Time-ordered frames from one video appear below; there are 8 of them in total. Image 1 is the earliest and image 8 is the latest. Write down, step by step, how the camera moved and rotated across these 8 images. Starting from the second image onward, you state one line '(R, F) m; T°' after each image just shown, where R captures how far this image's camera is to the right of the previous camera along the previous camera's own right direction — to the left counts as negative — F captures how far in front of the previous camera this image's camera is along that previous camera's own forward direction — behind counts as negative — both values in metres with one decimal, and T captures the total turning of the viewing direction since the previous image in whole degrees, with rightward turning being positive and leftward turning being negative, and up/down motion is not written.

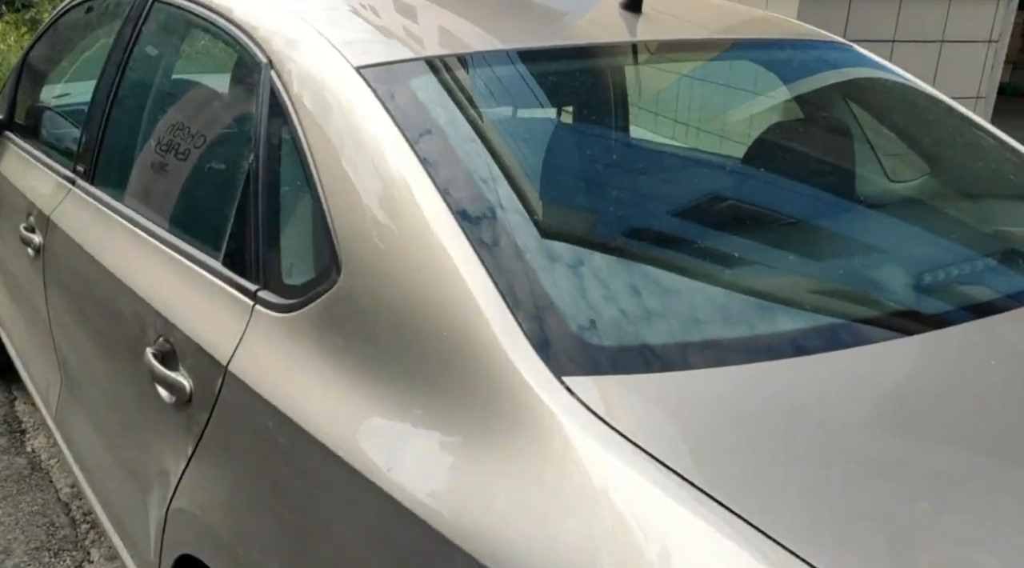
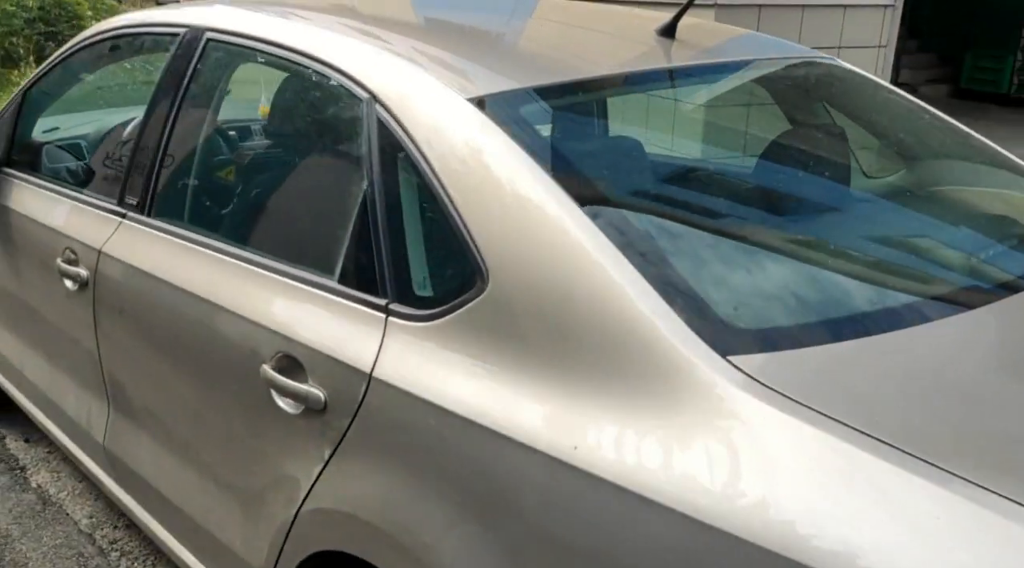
(-0.4, -0.2) m; +7°
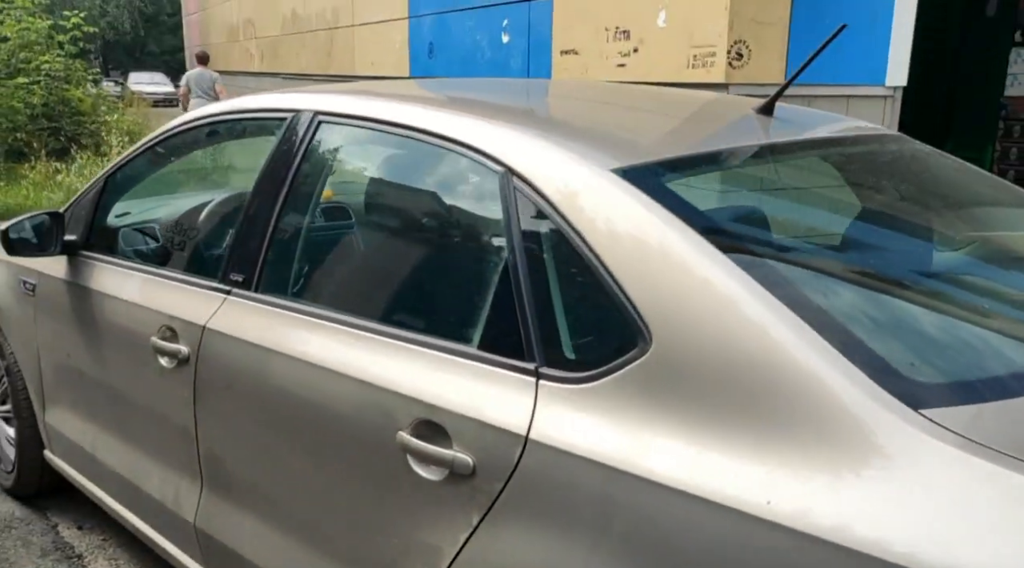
(-0.3, 0.0) m; +1°
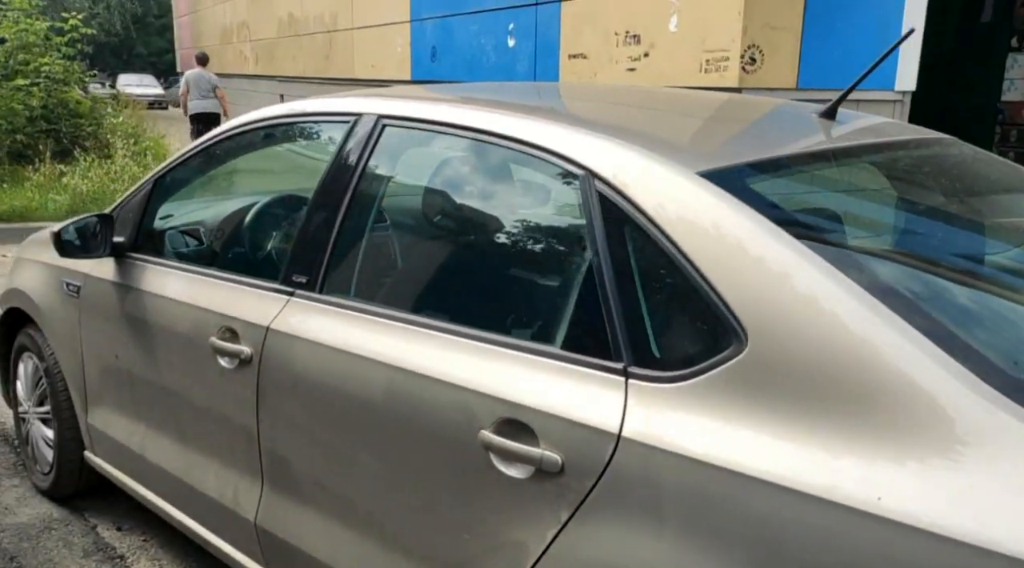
(-0.2, 0.0) m; +1°
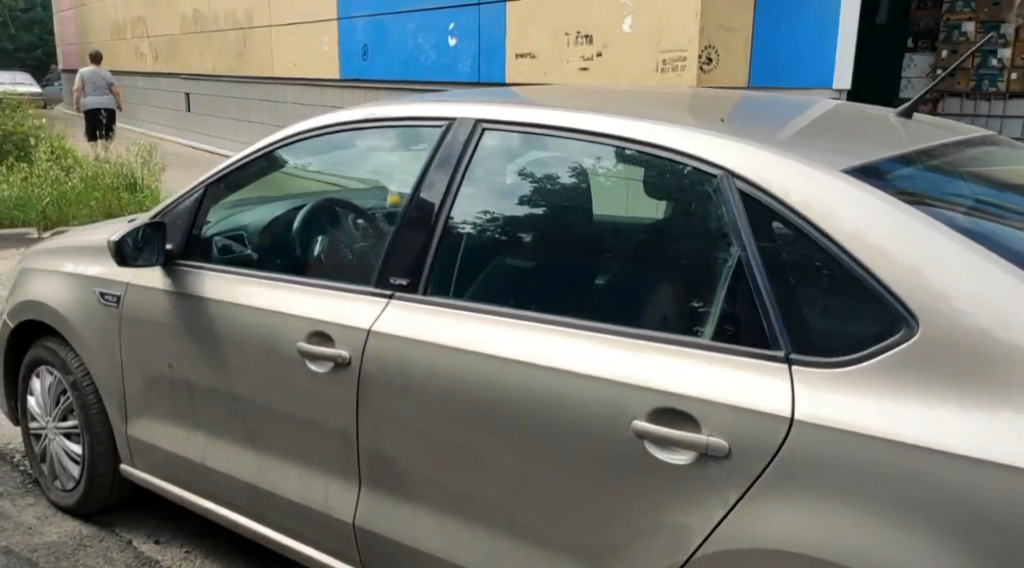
(-0.5, -0.1) m; +7°
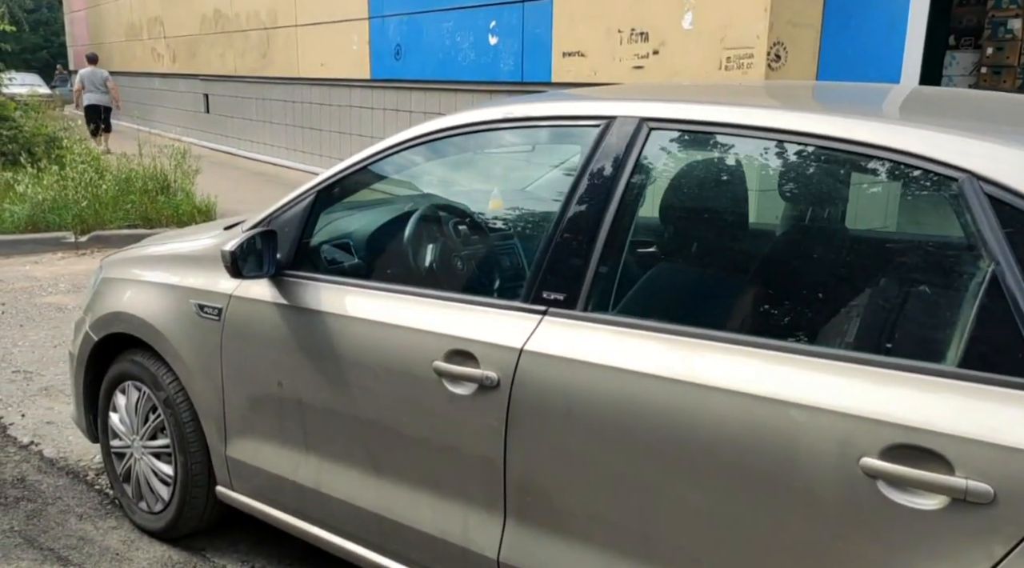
(-0.4, +0.2) m; 0°
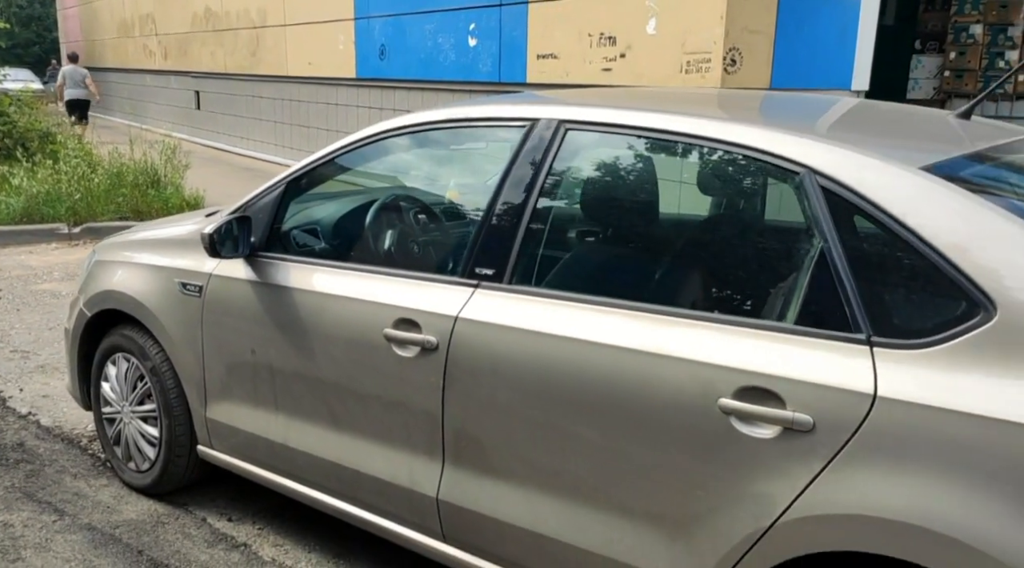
(+0.2, -0.4) m; +1°
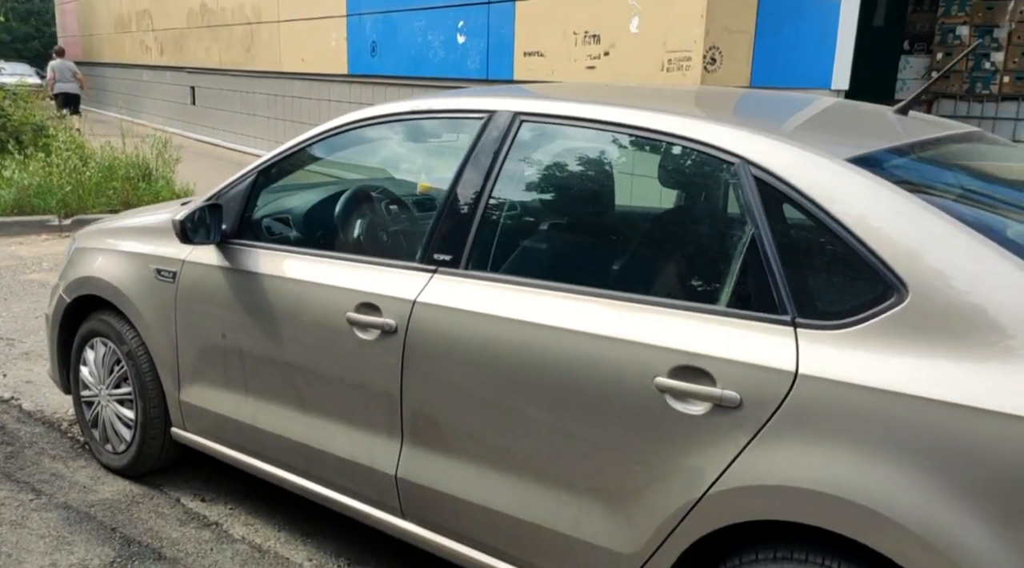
(+0.1, -0.1) m; 0°
